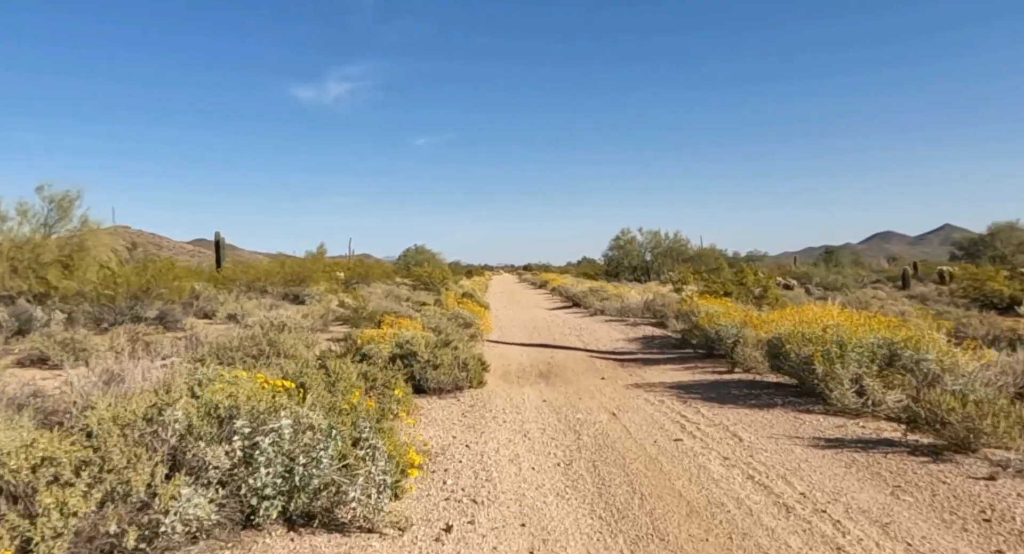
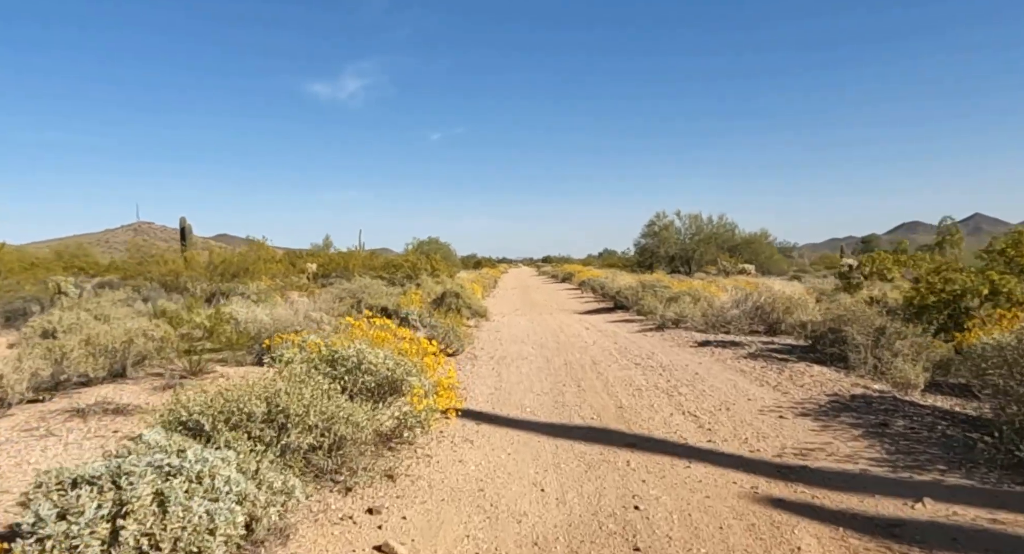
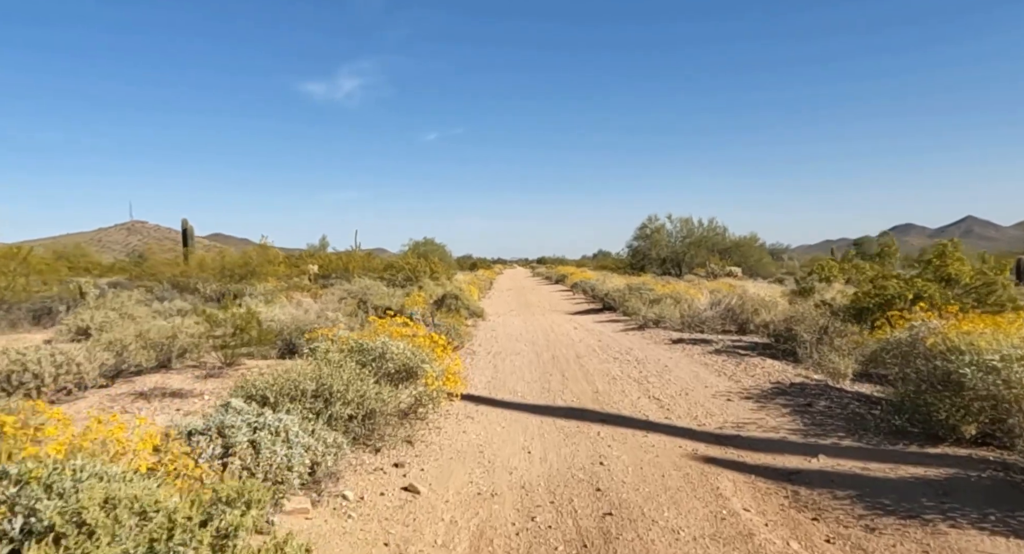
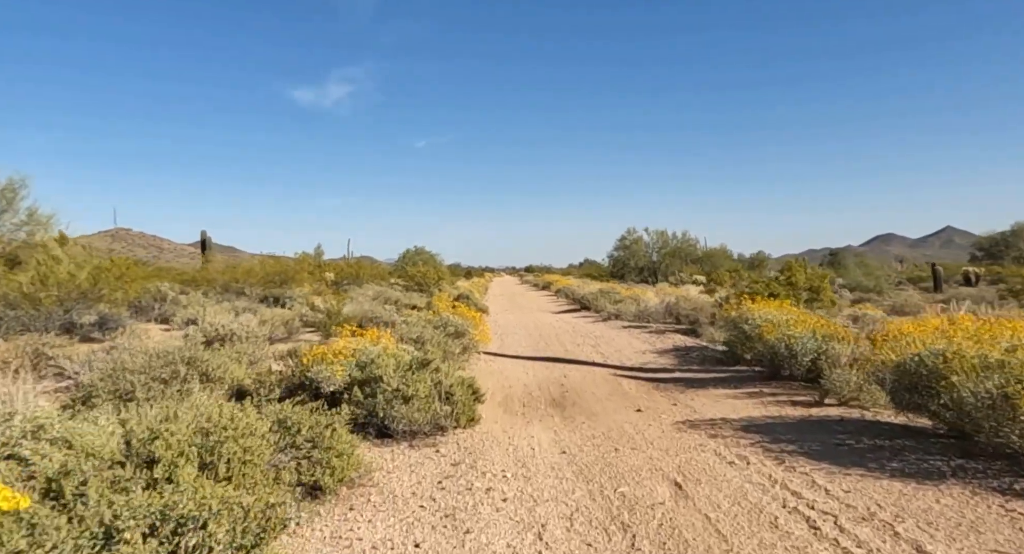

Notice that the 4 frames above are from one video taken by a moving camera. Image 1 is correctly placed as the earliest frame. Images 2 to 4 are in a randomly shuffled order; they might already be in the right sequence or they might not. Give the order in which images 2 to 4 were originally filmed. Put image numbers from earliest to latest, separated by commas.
4, 3, 2
